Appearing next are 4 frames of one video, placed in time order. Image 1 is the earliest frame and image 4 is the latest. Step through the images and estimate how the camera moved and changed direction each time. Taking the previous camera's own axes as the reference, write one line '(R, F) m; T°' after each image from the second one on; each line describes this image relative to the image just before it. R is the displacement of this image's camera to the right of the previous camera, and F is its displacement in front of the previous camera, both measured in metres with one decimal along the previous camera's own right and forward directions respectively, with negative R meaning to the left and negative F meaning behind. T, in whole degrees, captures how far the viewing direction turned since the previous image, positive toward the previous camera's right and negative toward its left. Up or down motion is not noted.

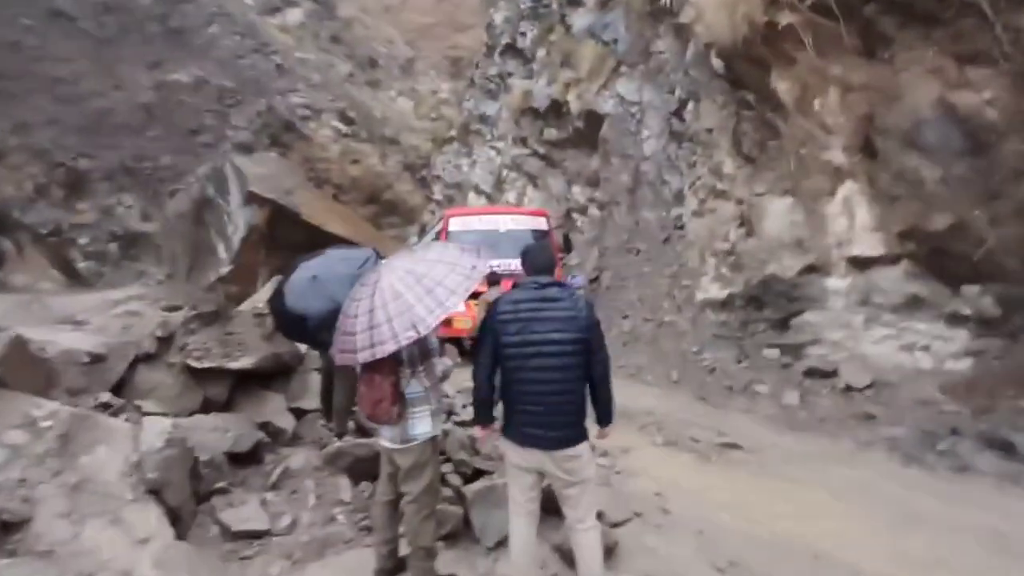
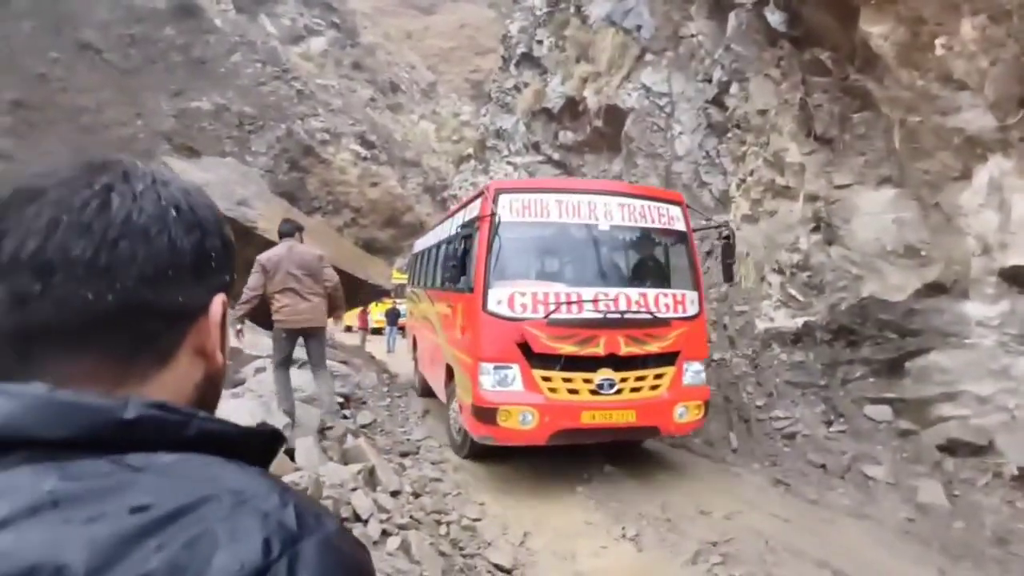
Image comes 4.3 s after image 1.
(+0.5, +2.6) m; -3°
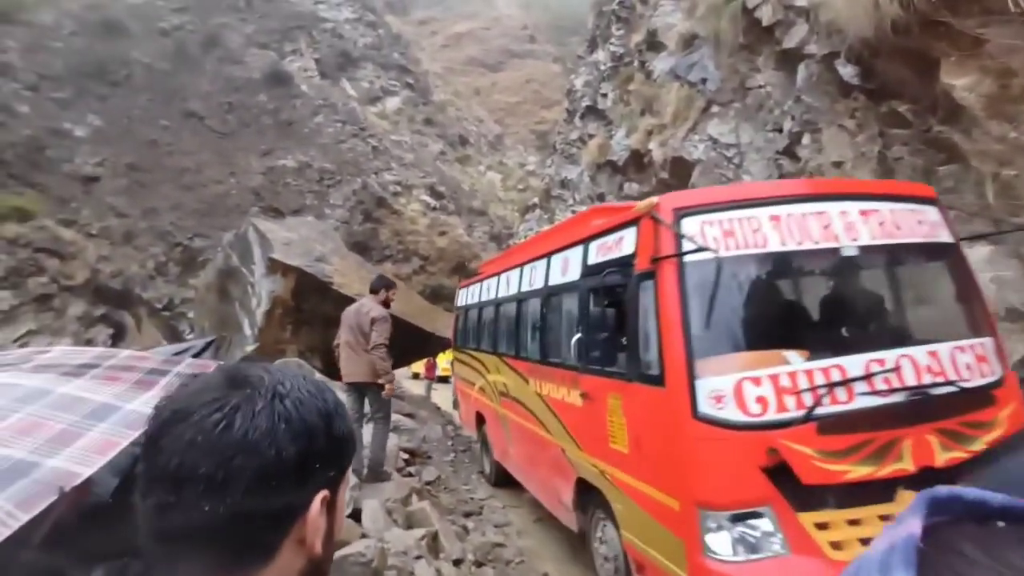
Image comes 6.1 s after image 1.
(0.0, 0.0) m; -7°
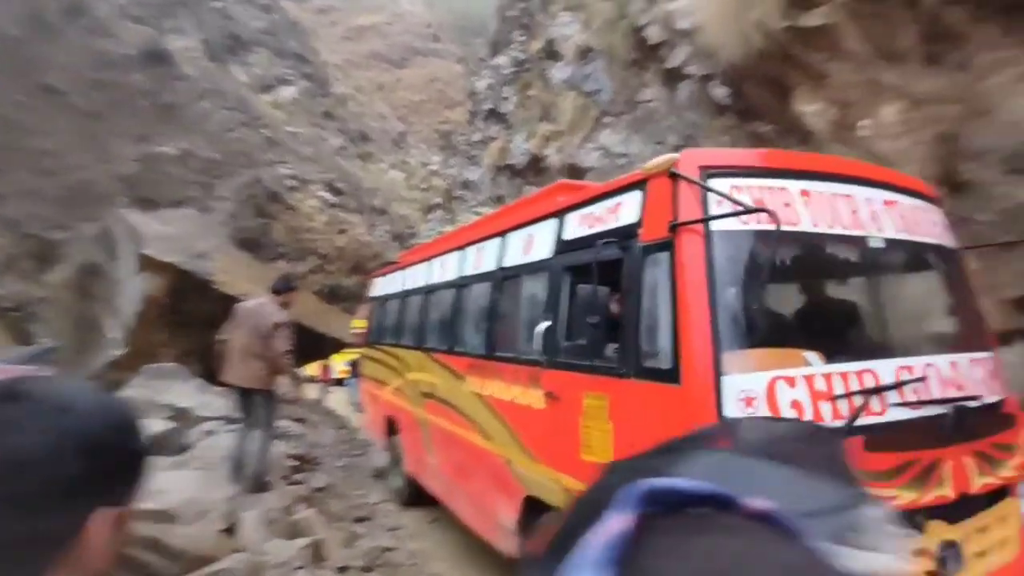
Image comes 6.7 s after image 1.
(+0.1, -0.1) m; +10°
